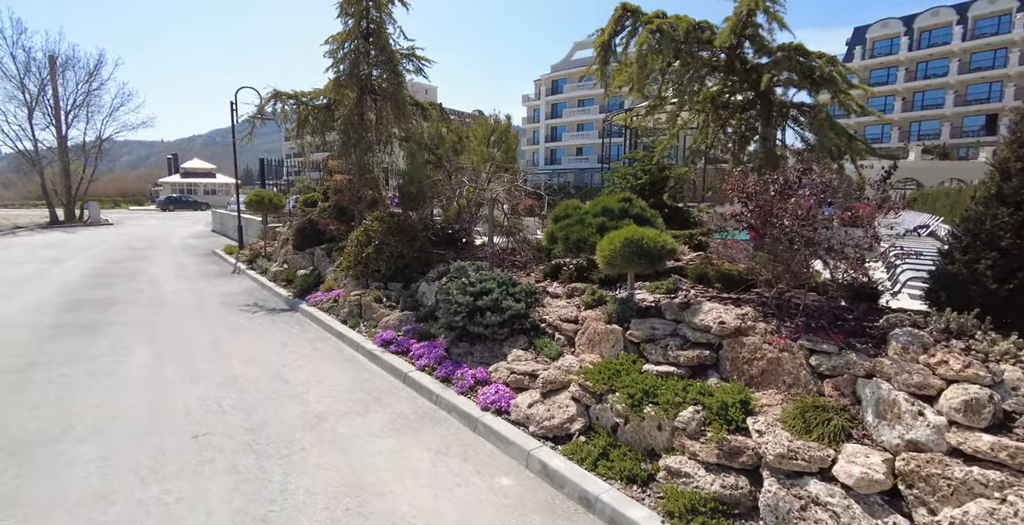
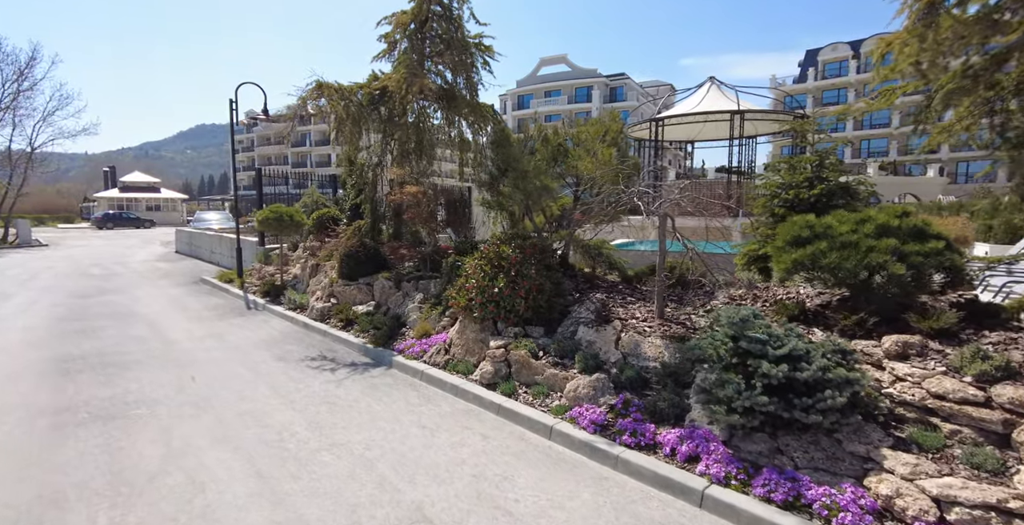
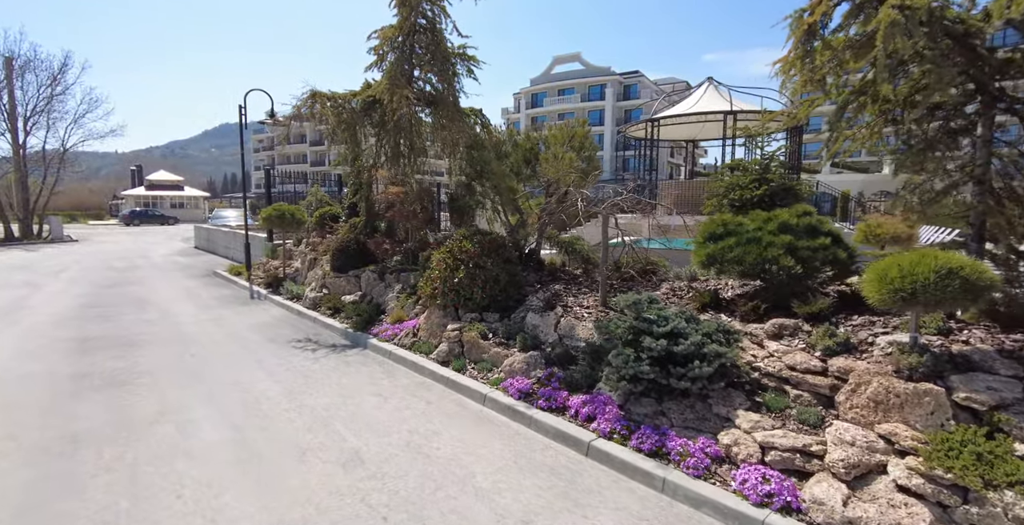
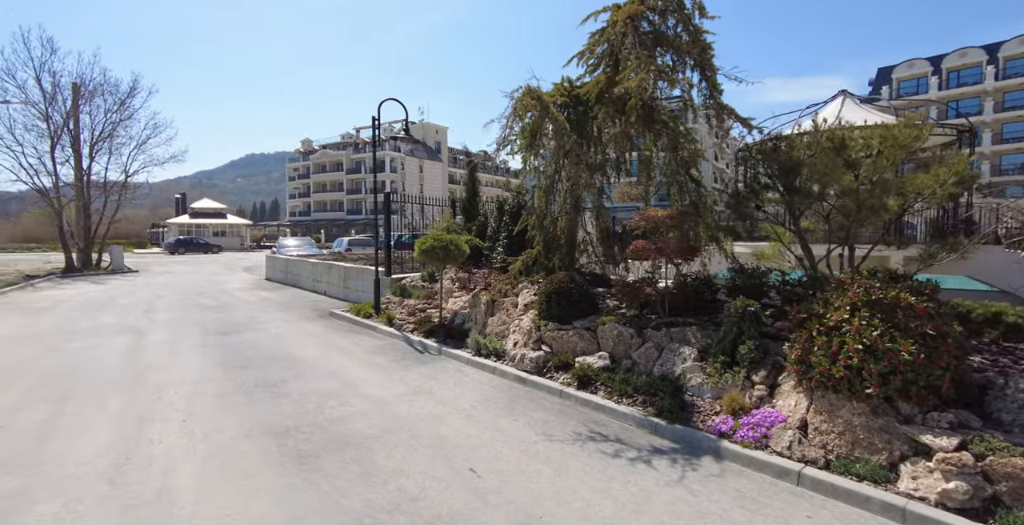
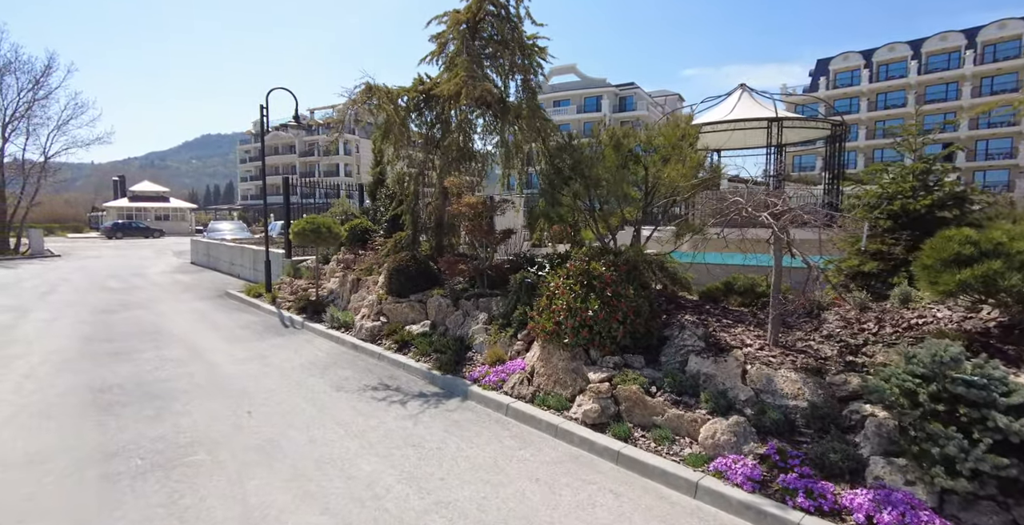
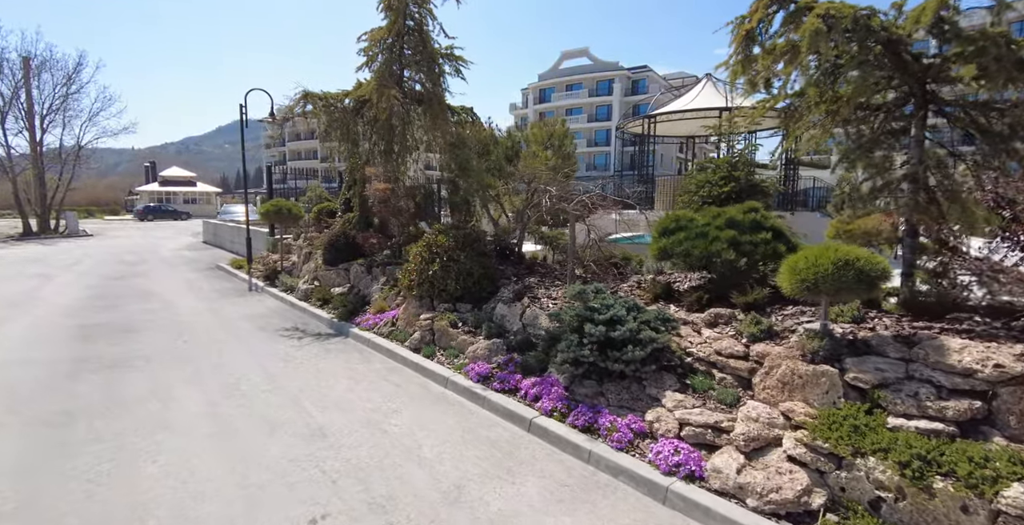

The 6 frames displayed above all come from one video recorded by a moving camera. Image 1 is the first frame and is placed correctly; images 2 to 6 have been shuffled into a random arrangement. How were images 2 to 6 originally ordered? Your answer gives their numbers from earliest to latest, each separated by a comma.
6, 3, 2, 5, 4
